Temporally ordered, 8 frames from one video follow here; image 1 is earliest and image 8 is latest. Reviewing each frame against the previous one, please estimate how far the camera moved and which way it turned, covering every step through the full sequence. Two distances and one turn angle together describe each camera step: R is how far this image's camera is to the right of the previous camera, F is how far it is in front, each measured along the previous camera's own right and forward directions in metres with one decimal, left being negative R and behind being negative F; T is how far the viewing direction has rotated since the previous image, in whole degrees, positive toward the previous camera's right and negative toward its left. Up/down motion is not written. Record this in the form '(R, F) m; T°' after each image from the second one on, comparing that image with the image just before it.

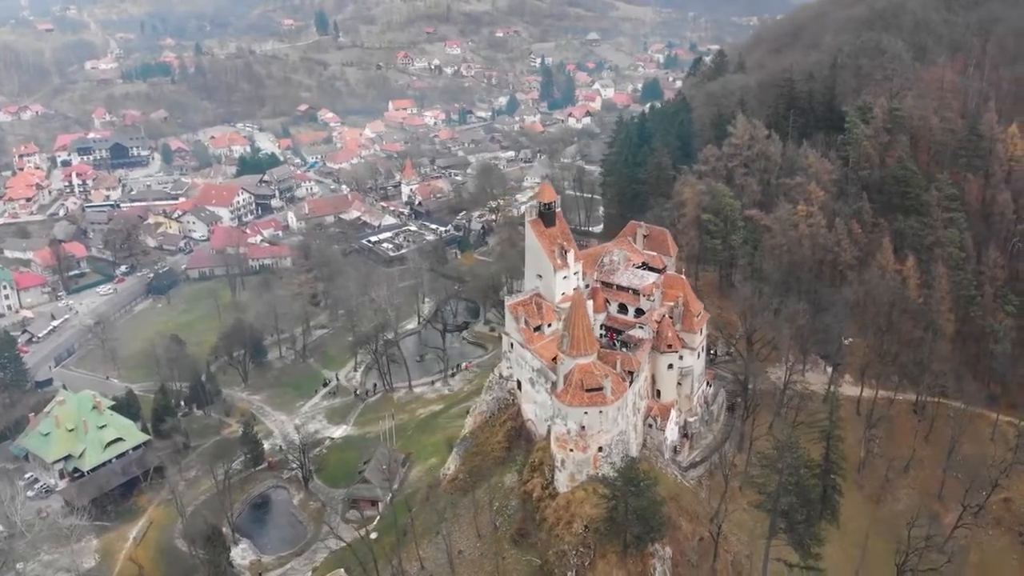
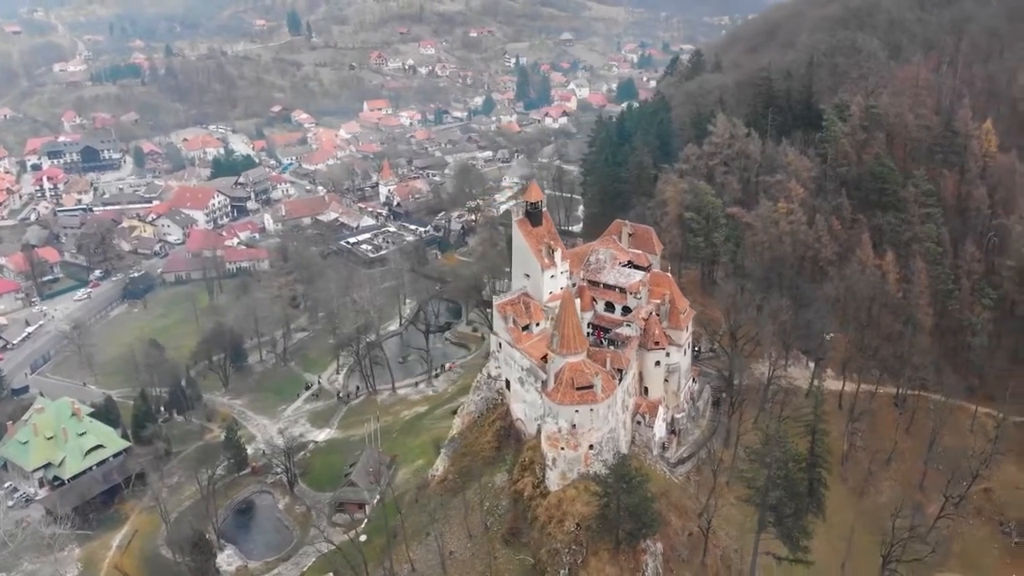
(-0.6, 0.0) m; +2°
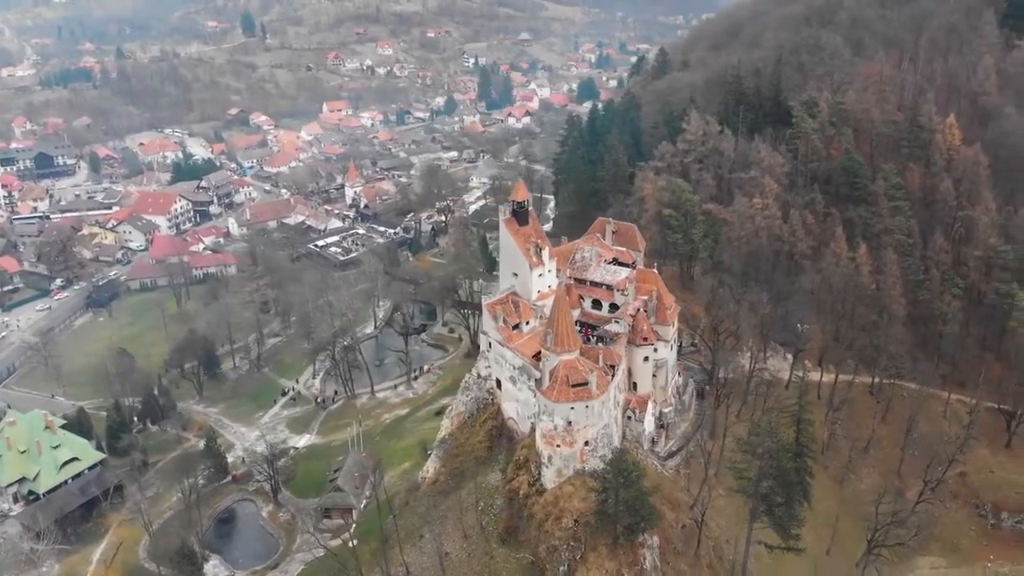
(-1.5, 0.0) m; +3°
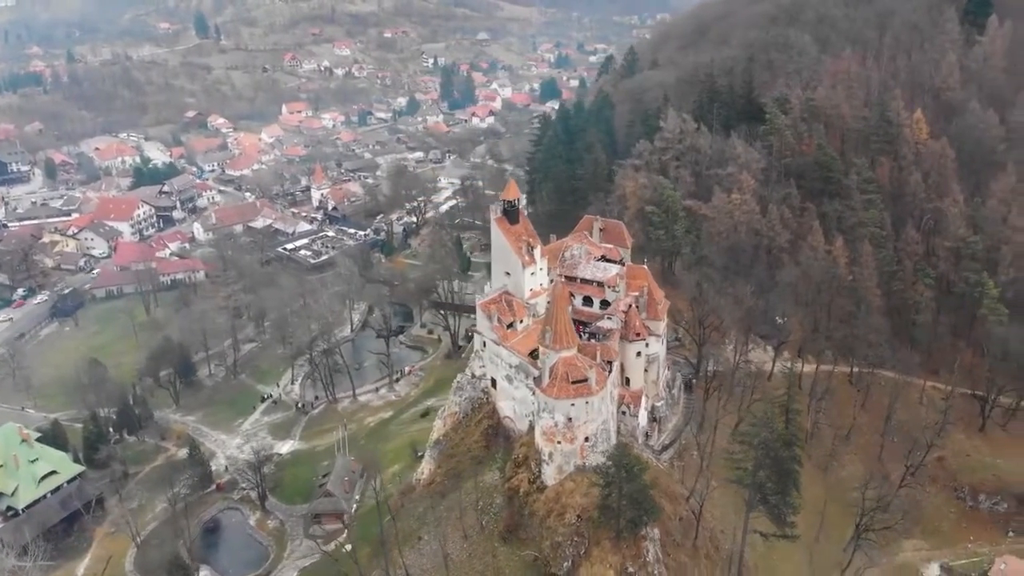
(-1.7, 0.0) m; +3°
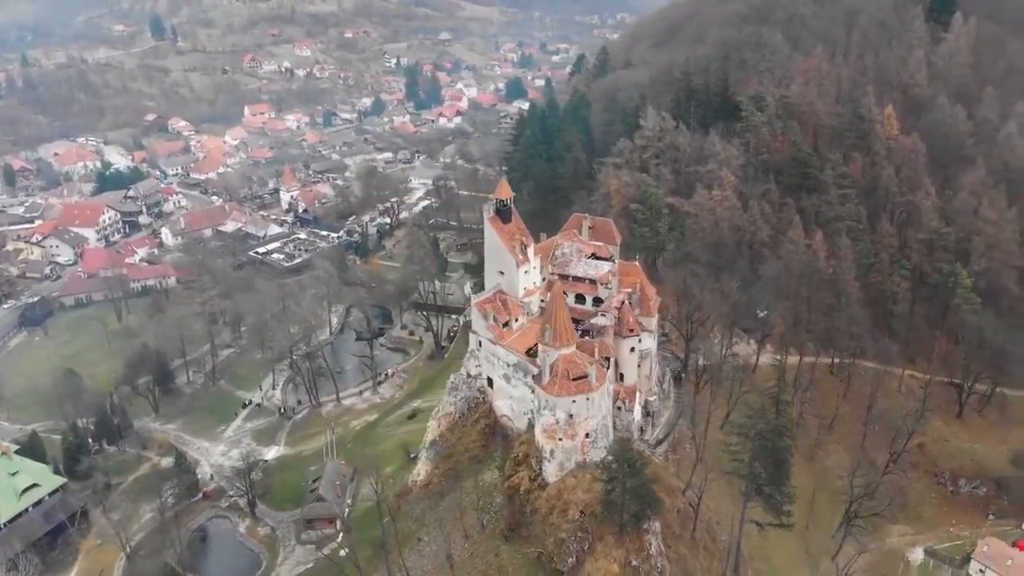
(-1.6, -0.1) m; +3°
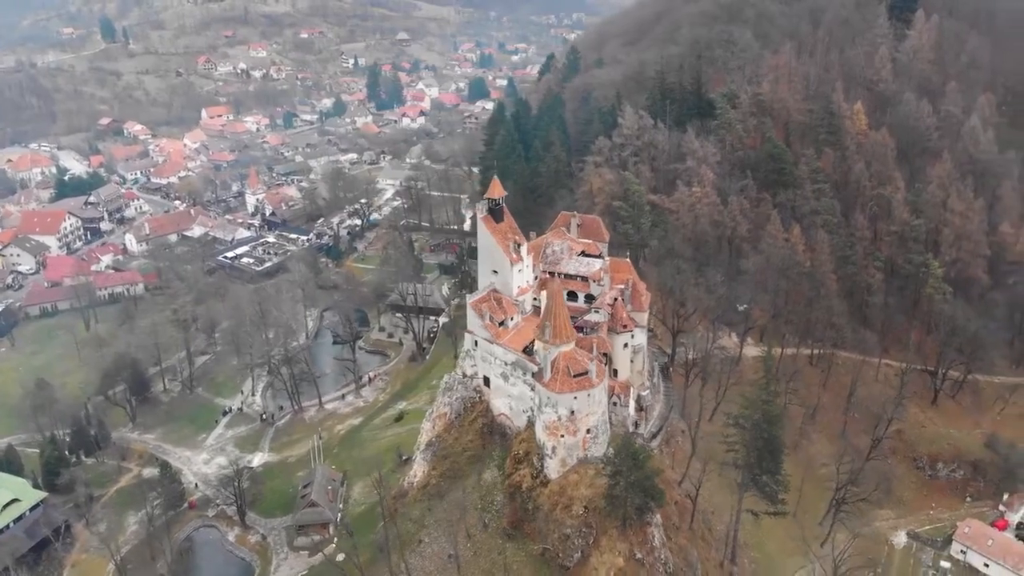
(-1.8, -0.1) m; +3°
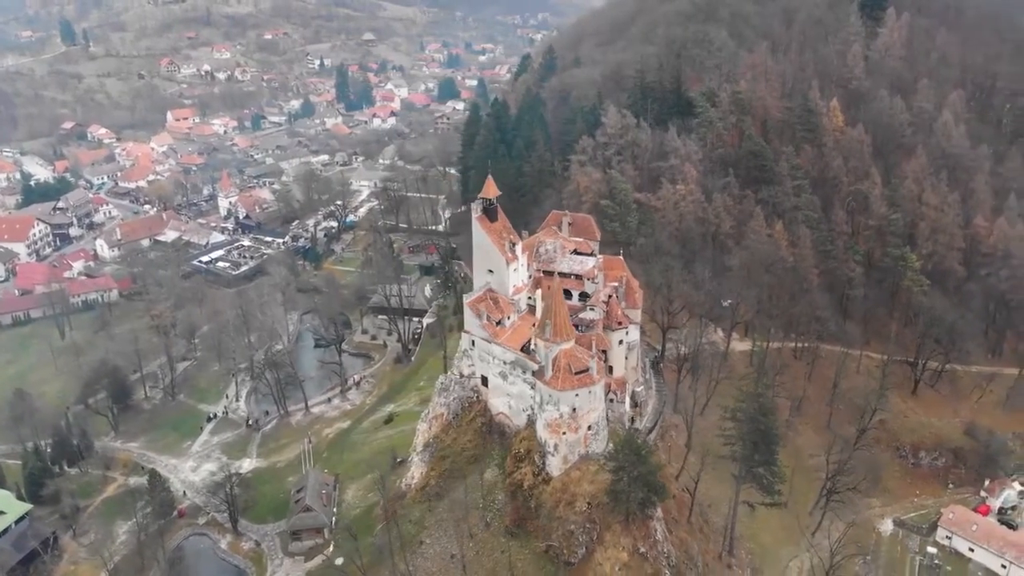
(-1.5, -0.1) m; +2°
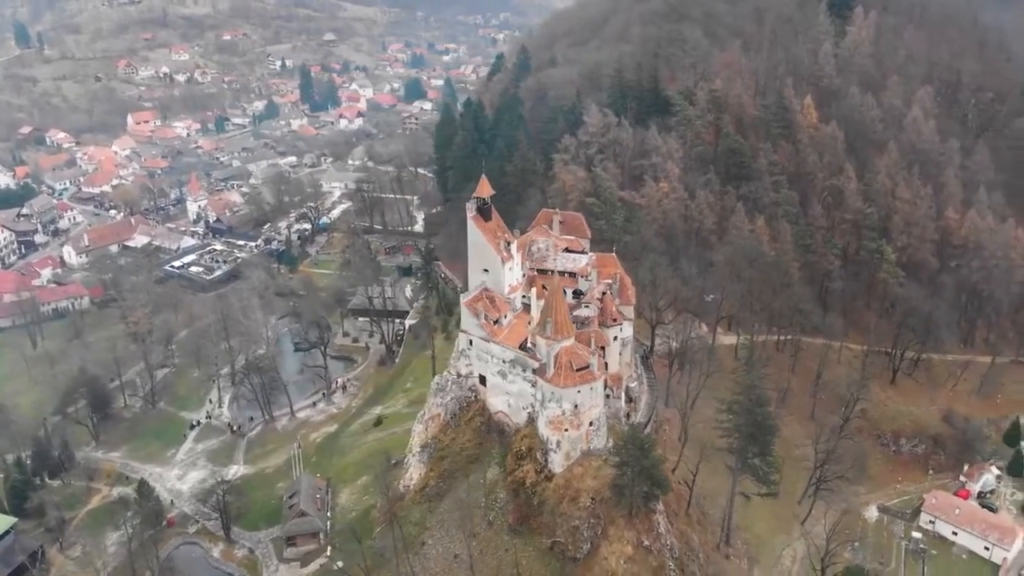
(-1.7, -0.2) m; +2°
